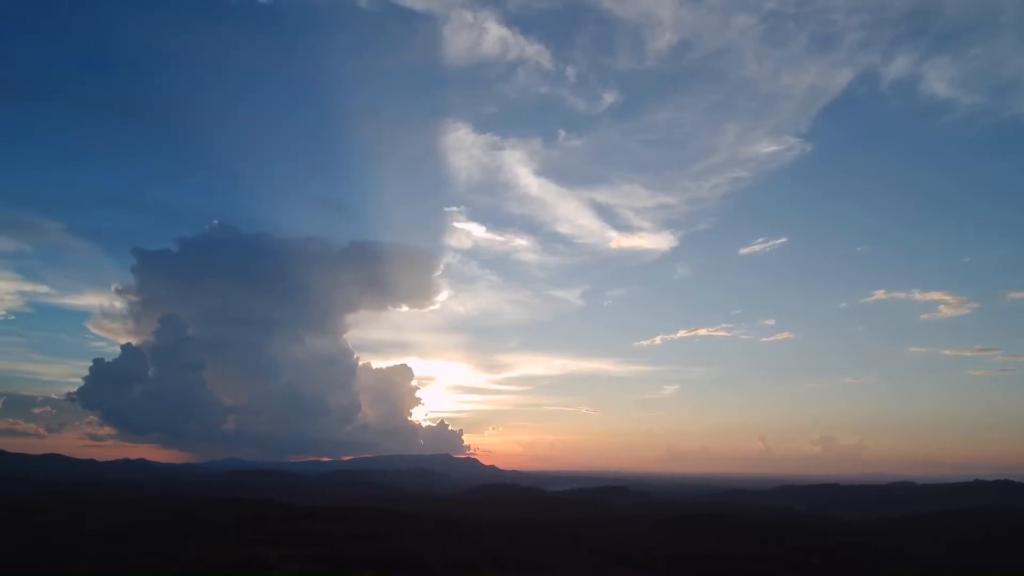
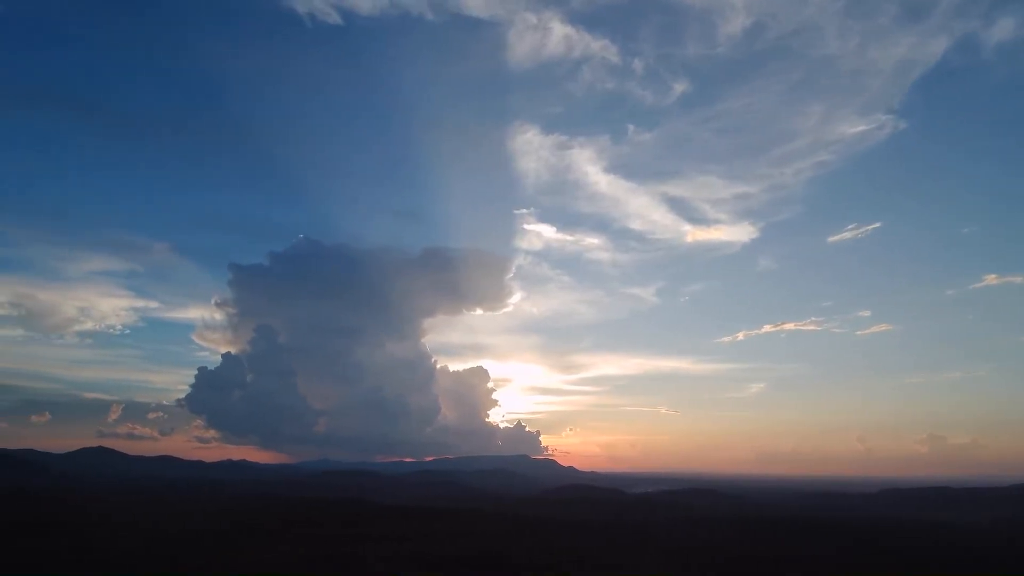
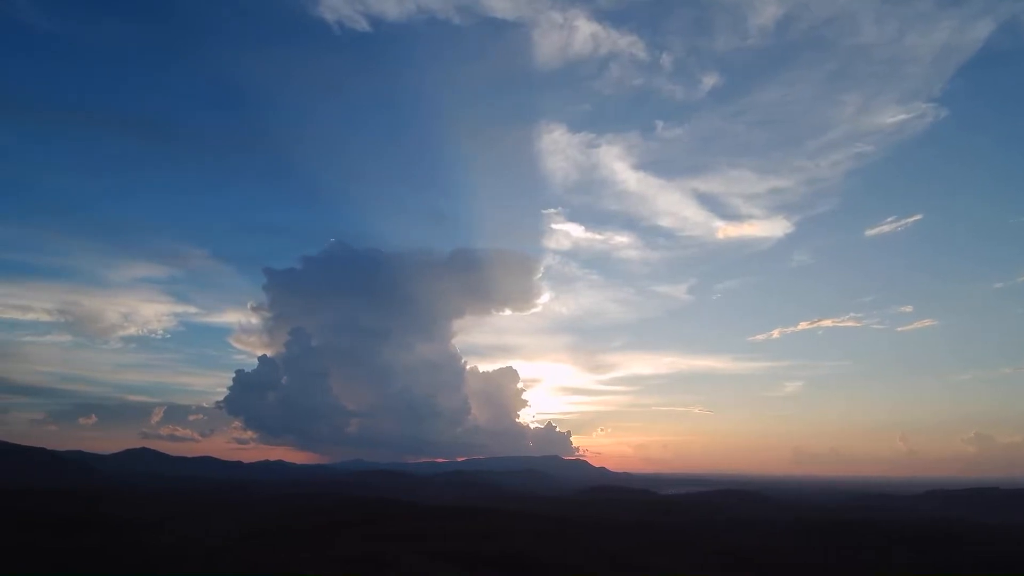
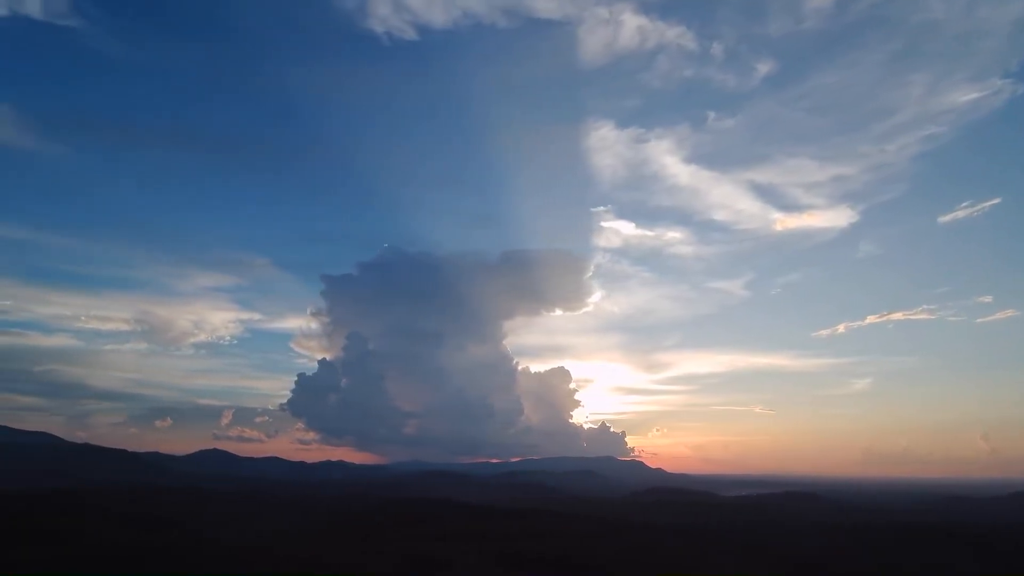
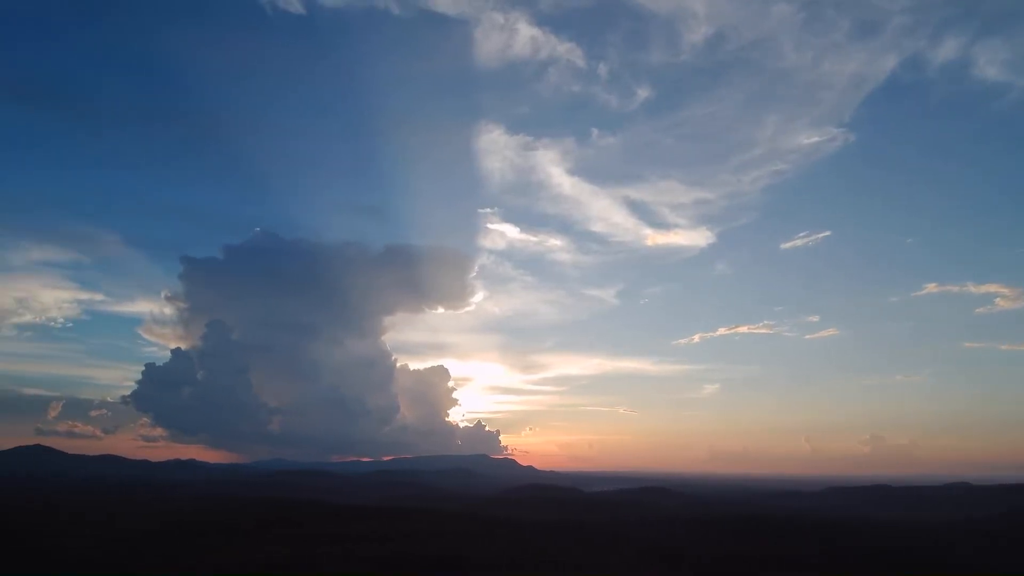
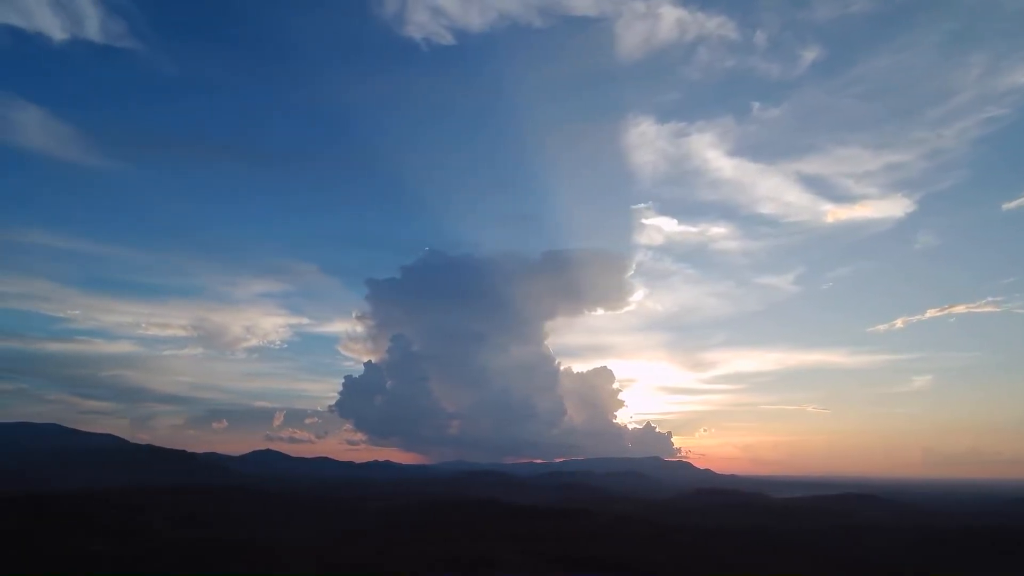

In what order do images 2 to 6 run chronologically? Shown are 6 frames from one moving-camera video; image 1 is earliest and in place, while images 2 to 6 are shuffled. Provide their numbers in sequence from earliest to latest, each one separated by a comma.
5, 2, 3, 4, 6
